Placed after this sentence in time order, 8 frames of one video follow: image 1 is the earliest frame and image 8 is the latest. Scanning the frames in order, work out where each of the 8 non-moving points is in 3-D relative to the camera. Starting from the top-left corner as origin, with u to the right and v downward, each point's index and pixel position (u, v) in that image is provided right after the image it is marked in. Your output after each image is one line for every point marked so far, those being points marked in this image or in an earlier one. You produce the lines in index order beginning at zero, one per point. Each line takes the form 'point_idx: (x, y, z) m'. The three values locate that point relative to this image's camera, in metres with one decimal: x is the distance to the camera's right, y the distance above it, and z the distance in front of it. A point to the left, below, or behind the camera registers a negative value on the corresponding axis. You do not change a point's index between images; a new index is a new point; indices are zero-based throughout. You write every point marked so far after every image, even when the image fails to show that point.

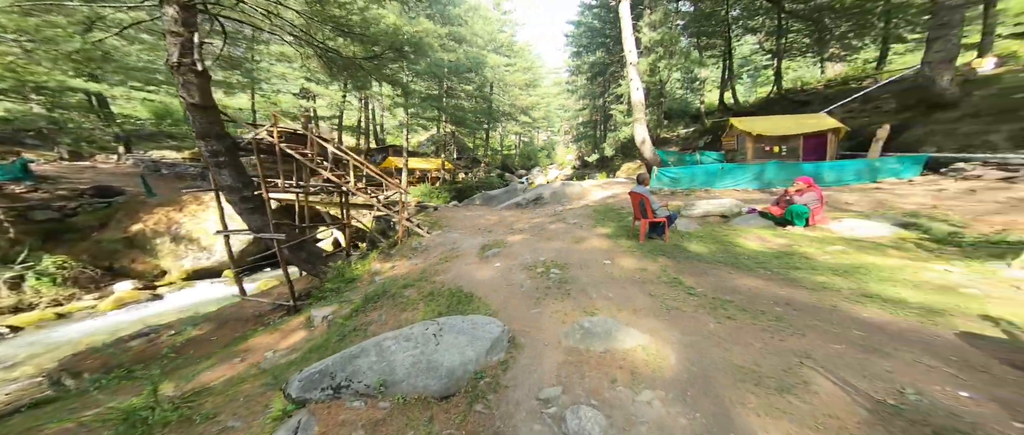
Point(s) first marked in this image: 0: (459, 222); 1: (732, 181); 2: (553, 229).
0: (-1.5, -0.2, +12.3) m
1: (+7.5, +1.1, +9.7) m
2: (+1.5, -0.3, +7.8) m
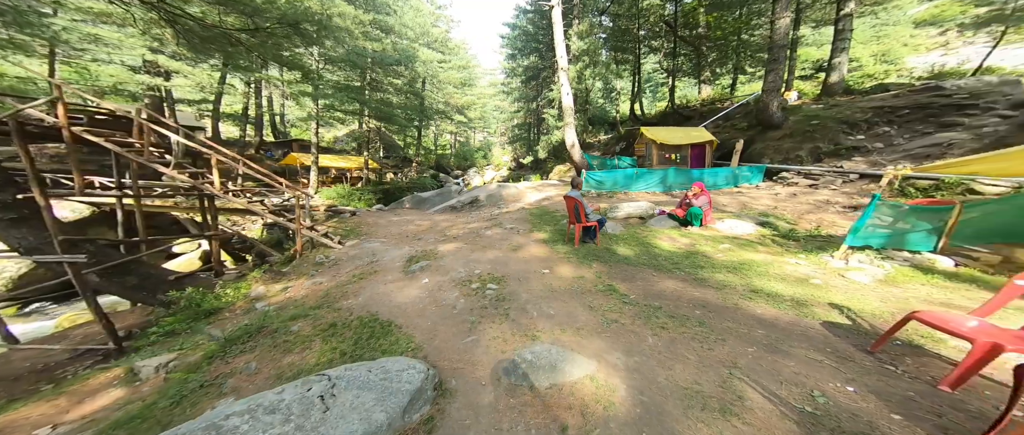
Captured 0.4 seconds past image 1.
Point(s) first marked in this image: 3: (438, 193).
0: (-4.5, -0.4, +11.0) m
1: (+4.8, +1.2, +11.0) m
2: (-0.4, -0.4, +7.5) m
3: (-4.0, +1.4, +18.4) m
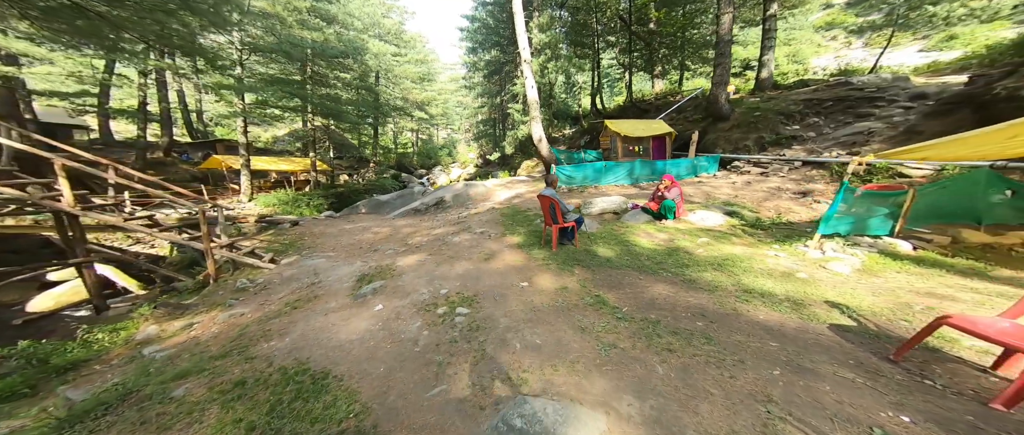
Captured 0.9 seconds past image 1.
0: (-5.7, -0.7, +9.6) m
1: (+3.5, +1.4, +10.8) m
2: (-1.2, -0.5, +6.7) m
3: (-6.2, +1.2, +17.0) m
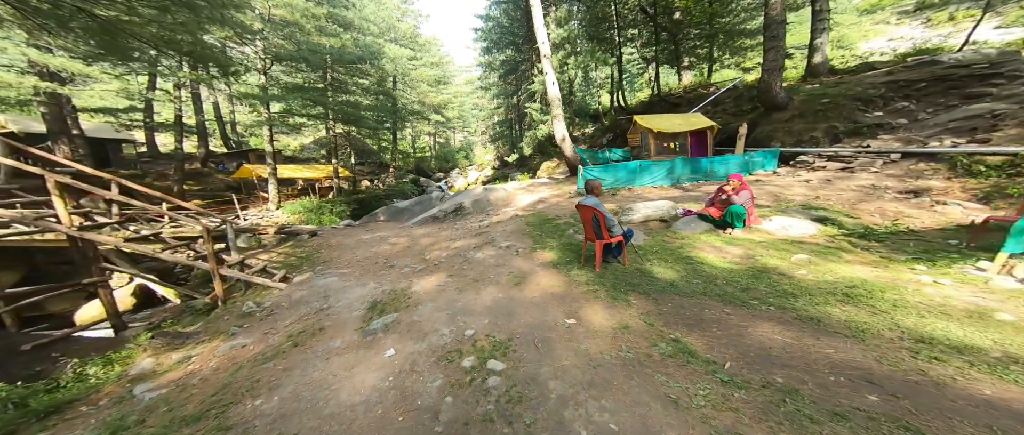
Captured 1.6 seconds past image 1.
0: (-4.9, -1.0, +9.0) m
1: (+4.3, +1.2, +9.7) m
2: (-0.6, -0.8, +5.9) m
3: (-5.0, +0.9, +16.4) m
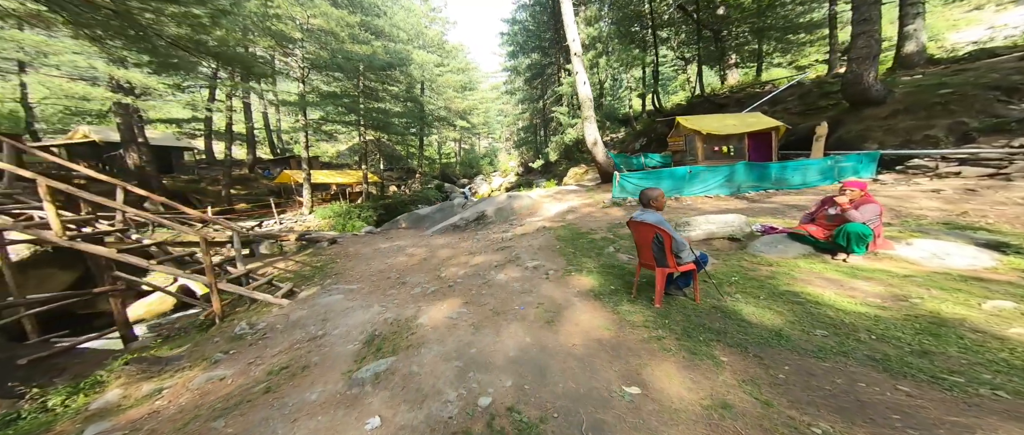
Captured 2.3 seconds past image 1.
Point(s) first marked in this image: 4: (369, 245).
0: (-4.2, -1.2, +8.3) m
1: (+5.1, +0.8, +8.3) m
2: (-0.1, -1.0, +4.9) m
3: (-3.7, +0.5, +15.8) m
4: (-4.7, -0.9, +10.2) m
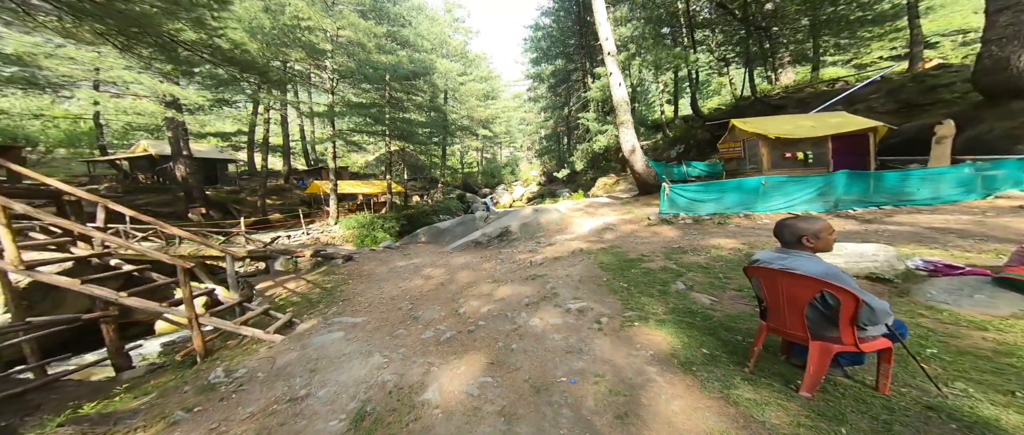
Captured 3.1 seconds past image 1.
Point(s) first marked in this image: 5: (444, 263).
0: (-3.4, -1.6, +7.4) m
1: (+5.8, +0.4, +6.8) m
2: (+0.3, -1.3, +3.7) m
3: (-2.4, -0.1, +14.8) m
4: (-3.9, -1.4, +9.4) m
5: (-2.0, -1.3, +9.0) m
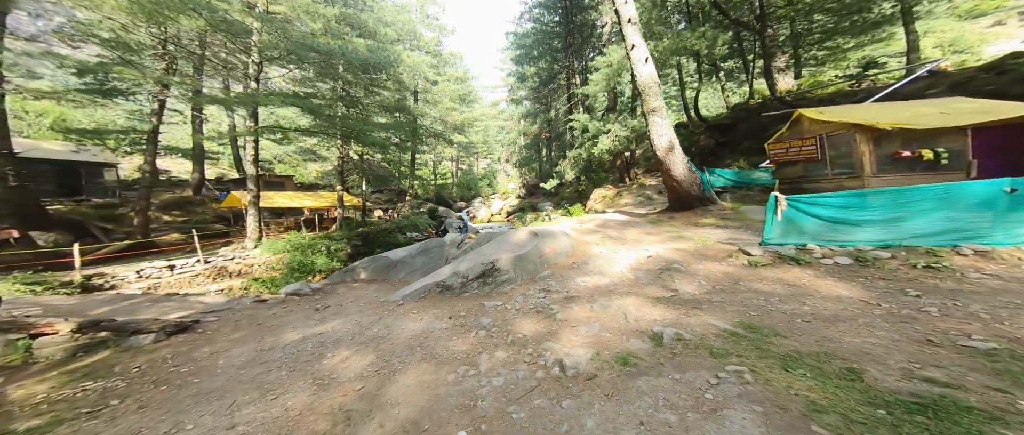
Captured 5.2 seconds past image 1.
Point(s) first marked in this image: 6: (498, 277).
0: (-3.4, -2.1, +3.2) m
1: (+5.8, -0.1, +3.6) m
2: (+0.7, -1.5, -0.2) m
3: (-3.1, -0.9, +10.7) m
4: (-4.1, -1.9, +5.1) m
5: (-2.1, -1.8, +4.9) m
6: (-0.1, -1.1, +6.2) m
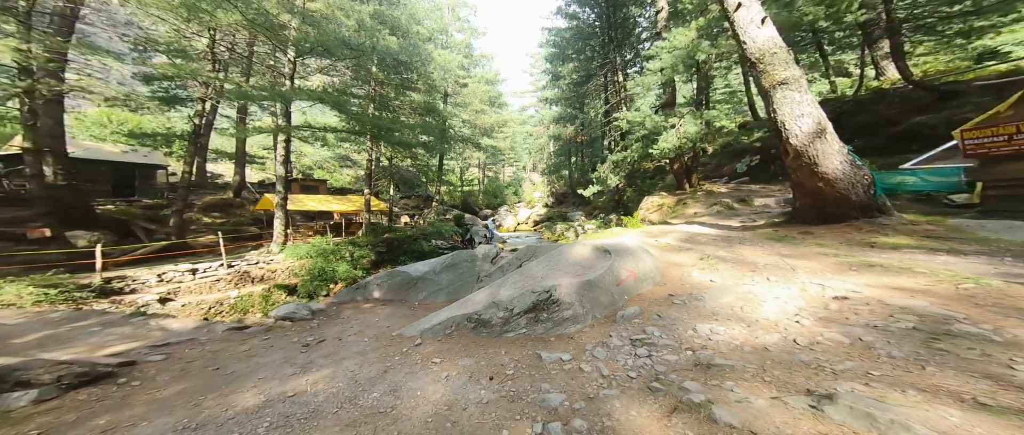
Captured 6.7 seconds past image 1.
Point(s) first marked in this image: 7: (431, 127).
0: (-2.8, -2.0, +1.1) m
1: (+6.5, -0.2, +0.7) m
2: (+1.0, -1.4, -2.6) m
3: (-1.7, -1.1, +8.6) m
4: (-3.2, -1.9, +3.1) m
5: (-1.3, -1.8, +2.7) m
6: (+0.9, -1.2, +3.8) m
7: (-4.9, +5.6, +19.1) m
